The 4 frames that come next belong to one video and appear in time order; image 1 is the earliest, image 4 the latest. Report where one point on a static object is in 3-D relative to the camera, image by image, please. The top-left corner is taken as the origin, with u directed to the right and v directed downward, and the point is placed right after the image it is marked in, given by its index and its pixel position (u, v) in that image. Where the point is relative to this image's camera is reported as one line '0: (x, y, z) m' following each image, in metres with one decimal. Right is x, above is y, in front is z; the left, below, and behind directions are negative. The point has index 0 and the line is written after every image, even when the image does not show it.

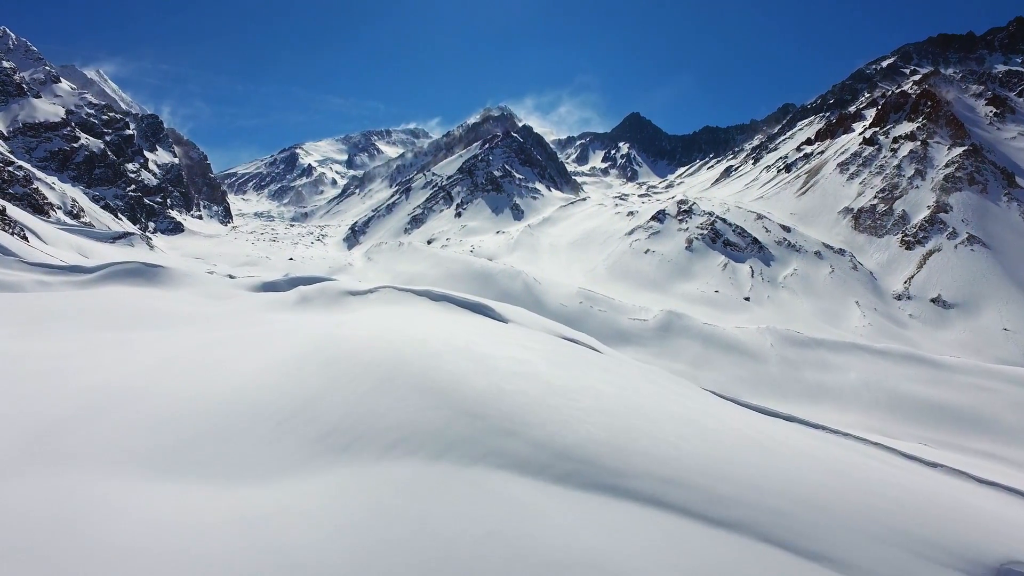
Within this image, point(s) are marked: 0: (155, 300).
0: (-15.9, -0.6, +19.5) m
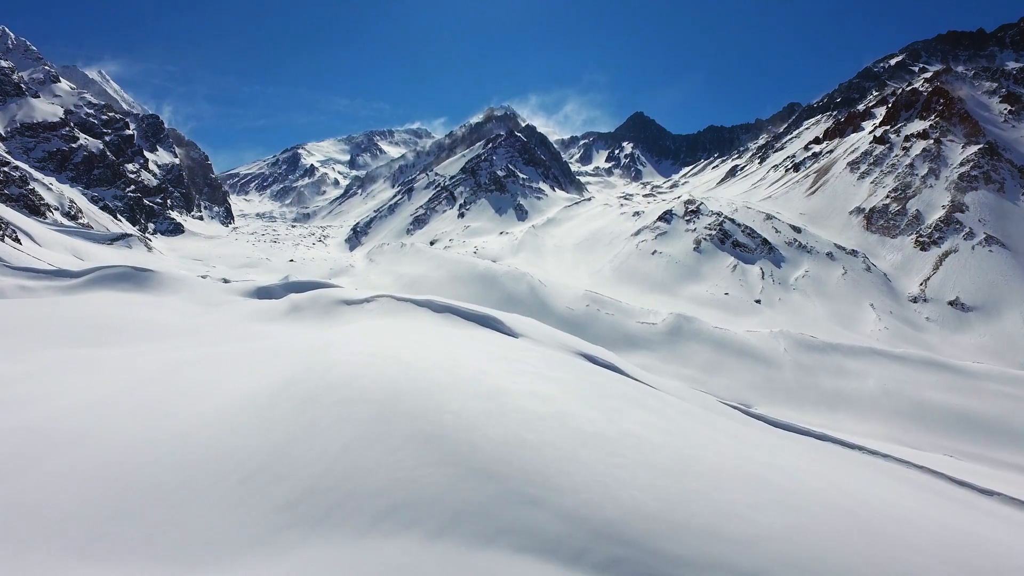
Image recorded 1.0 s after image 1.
0: (-15.6, -0.9, +18.4) m
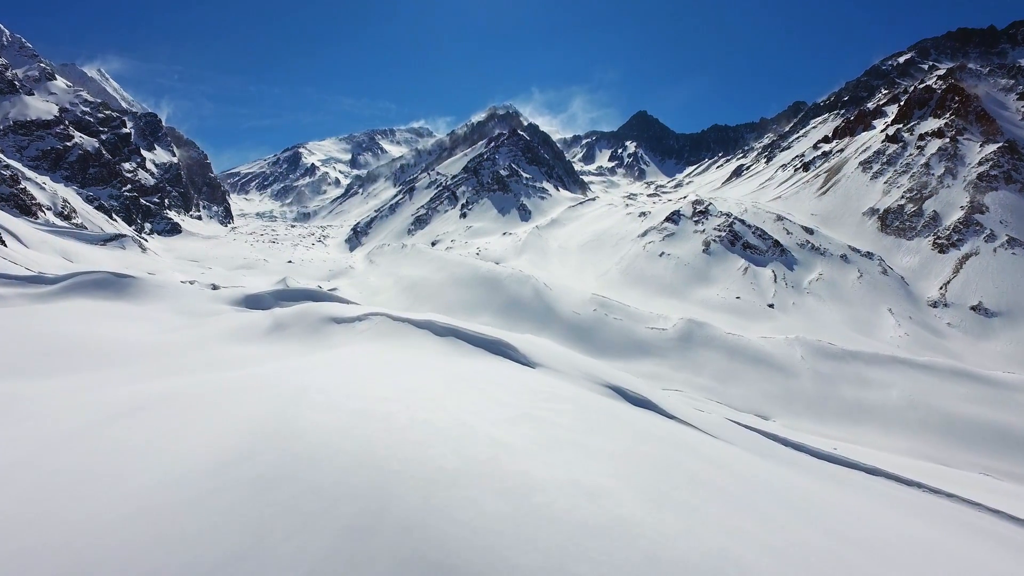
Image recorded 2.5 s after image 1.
0: (-15.3, -1.2, +16.9) m
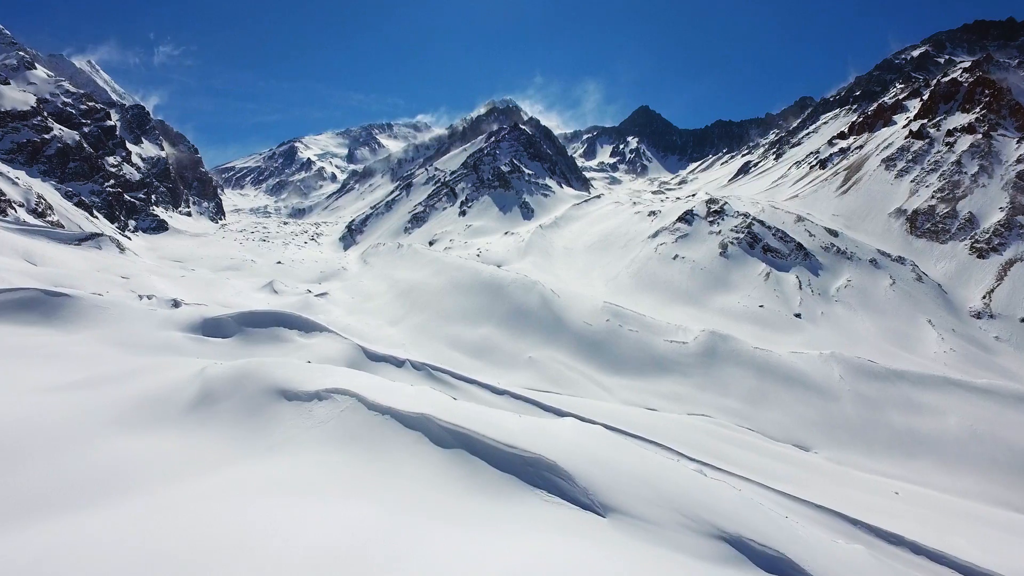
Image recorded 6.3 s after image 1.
0: (-14.7, -2.1, +13.2) m
